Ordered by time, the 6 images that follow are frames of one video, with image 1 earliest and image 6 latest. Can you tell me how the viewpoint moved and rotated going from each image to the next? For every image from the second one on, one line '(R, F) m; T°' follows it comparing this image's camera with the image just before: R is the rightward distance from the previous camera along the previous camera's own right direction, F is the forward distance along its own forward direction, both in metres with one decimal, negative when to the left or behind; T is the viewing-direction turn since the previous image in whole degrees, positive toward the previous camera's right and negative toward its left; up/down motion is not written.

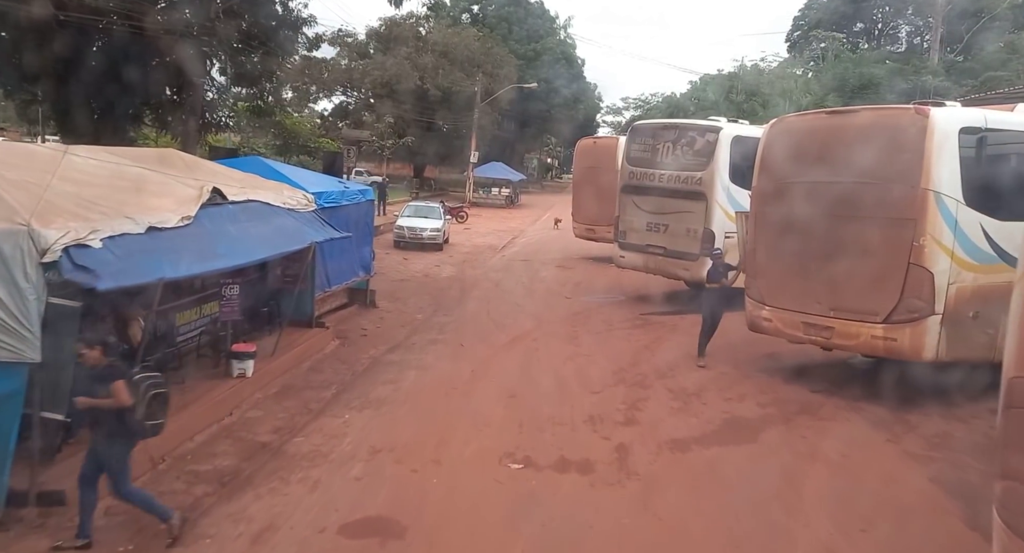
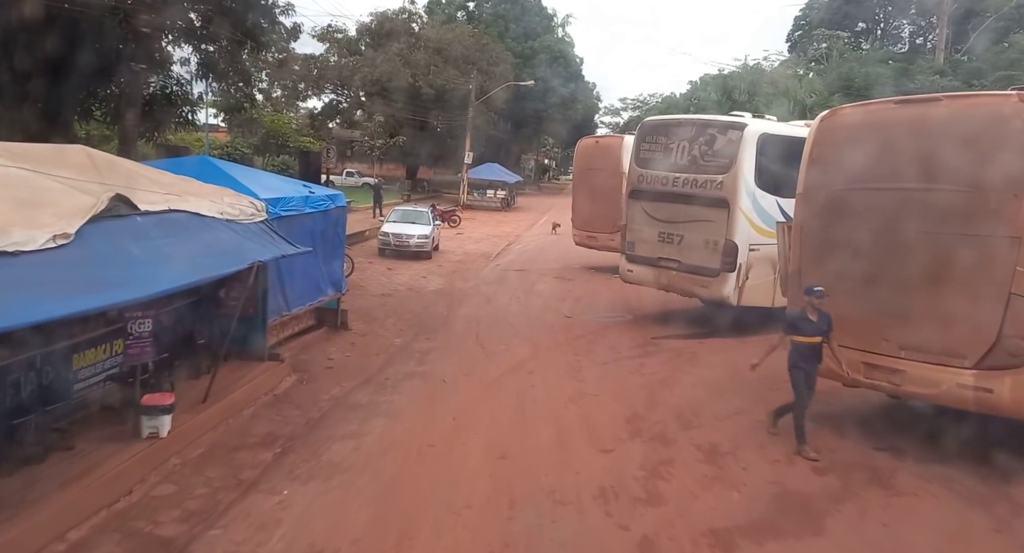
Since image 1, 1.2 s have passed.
(+0.1, +1.6) m; 0°
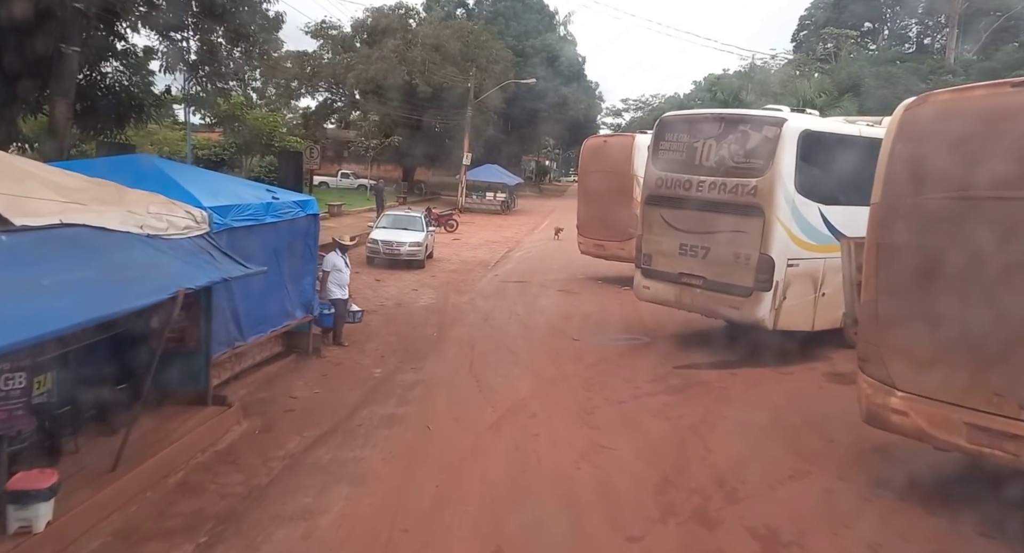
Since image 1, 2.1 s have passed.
(0.0, +1.5) m; 0°
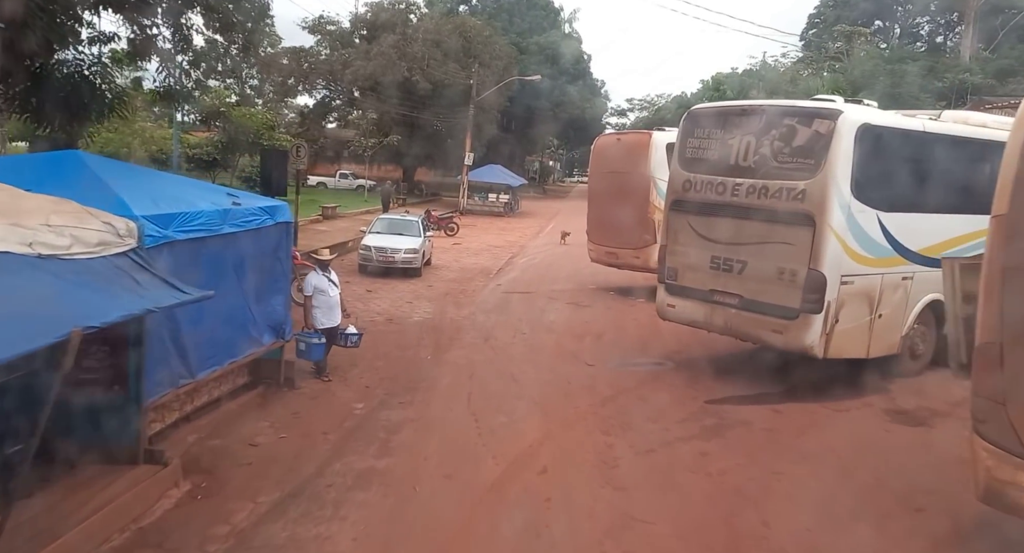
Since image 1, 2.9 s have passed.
(0.0, +1.3) m; 0°
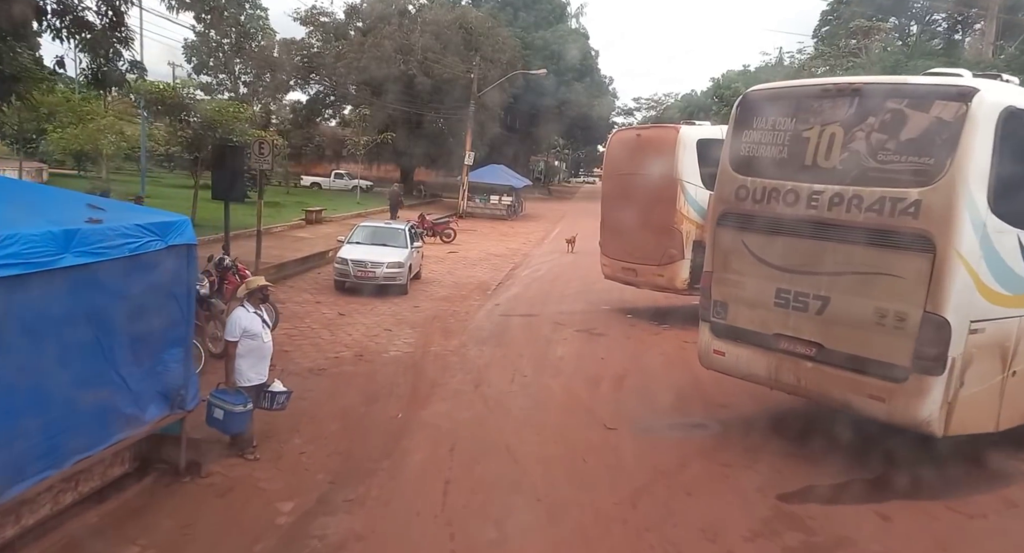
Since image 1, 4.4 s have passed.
(+0.1, +2.2) m; 0°
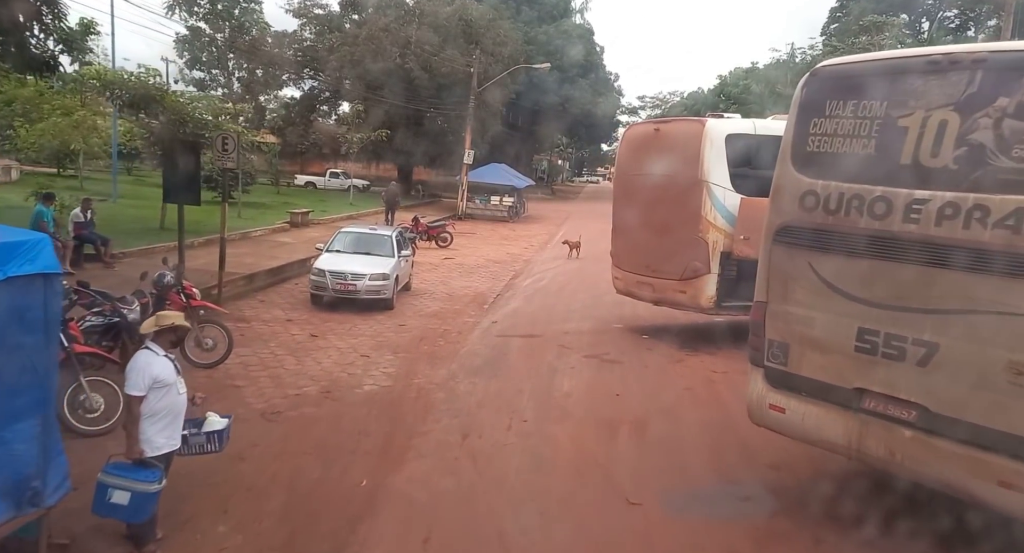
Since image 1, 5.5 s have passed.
(+0.1, +1.6) m; 0°
